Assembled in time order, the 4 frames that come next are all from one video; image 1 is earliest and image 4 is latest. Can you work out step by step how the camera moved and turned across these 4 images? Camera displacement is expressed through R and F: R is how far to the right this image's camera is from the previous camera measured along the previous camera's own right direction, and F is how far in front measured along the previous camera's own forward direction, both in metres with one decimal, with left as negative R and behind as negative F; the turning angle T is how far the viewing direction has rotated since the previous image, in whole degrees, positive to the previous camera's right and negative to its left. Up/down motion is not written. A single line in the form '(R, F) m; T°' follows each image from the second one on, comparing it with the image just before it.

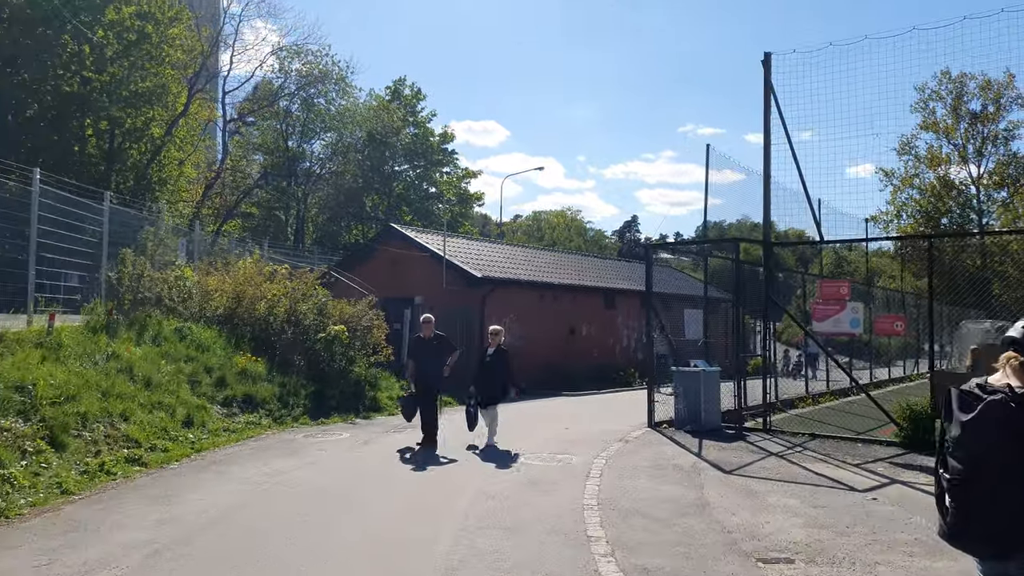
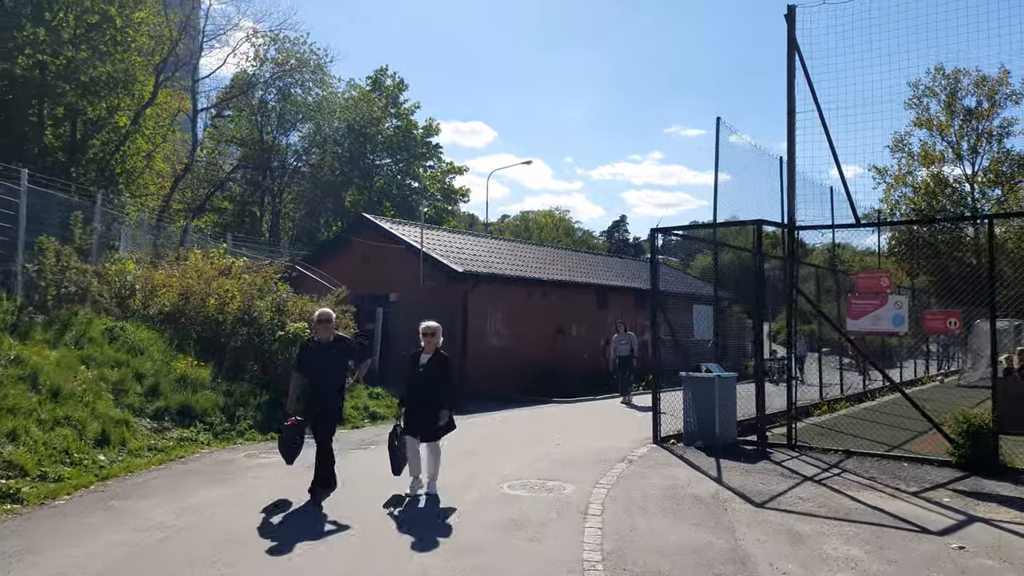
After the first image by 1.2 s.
(+0.1, +1.8) m; +1°
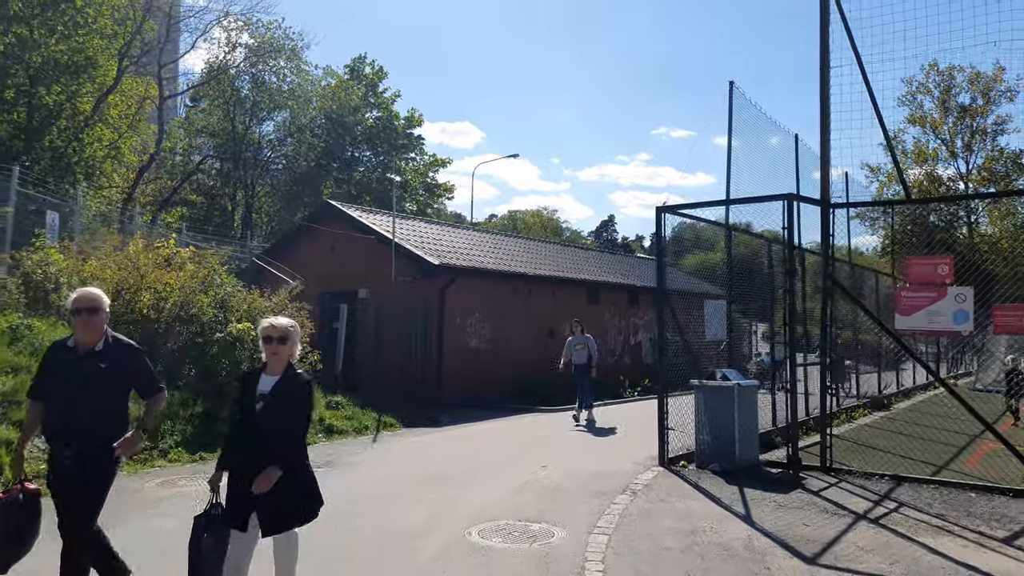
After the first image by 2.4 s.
(+0.1, +1.8) m; +1°
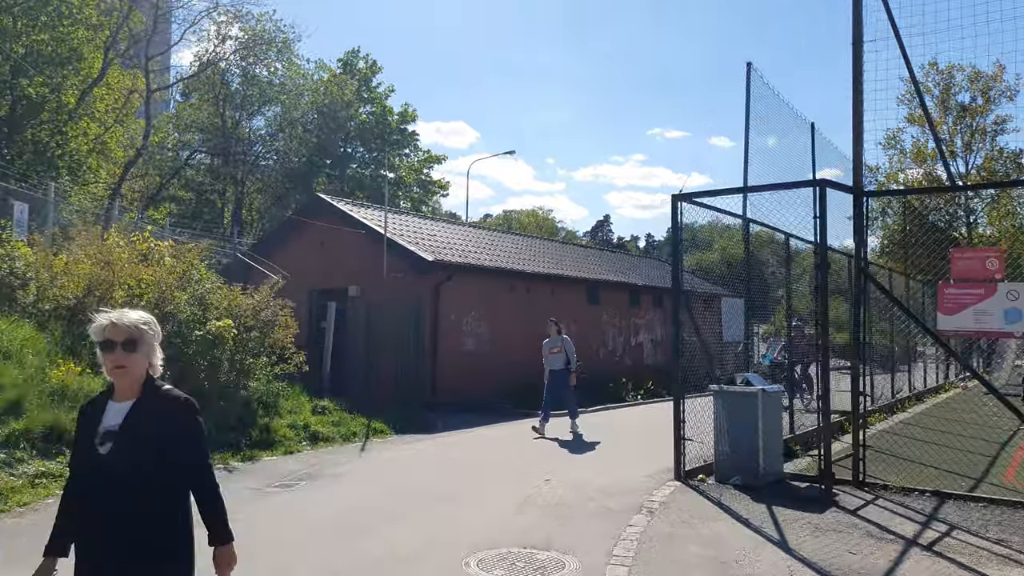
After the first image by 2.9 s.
(-0.1, +0.8) m; 0°
